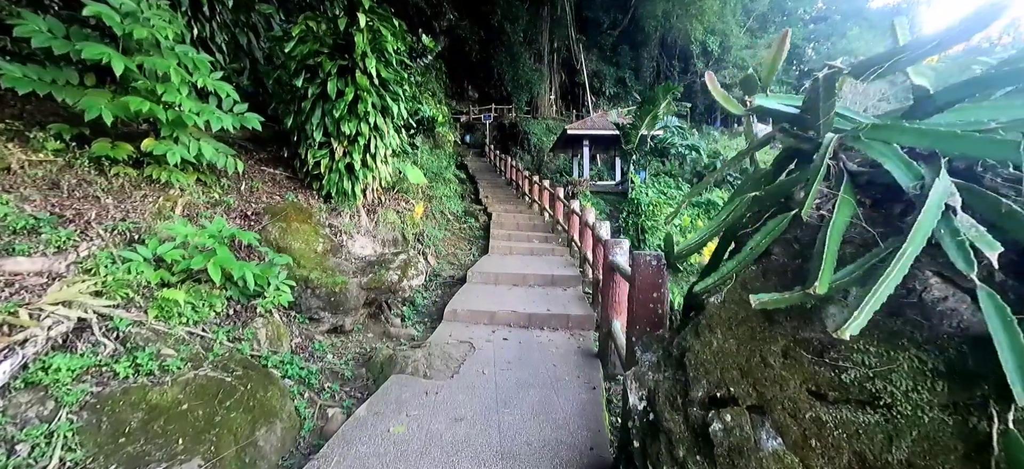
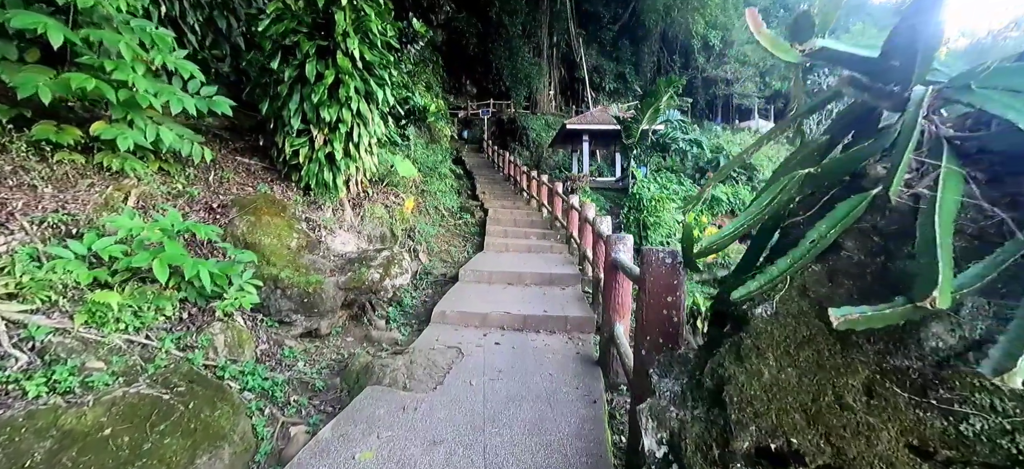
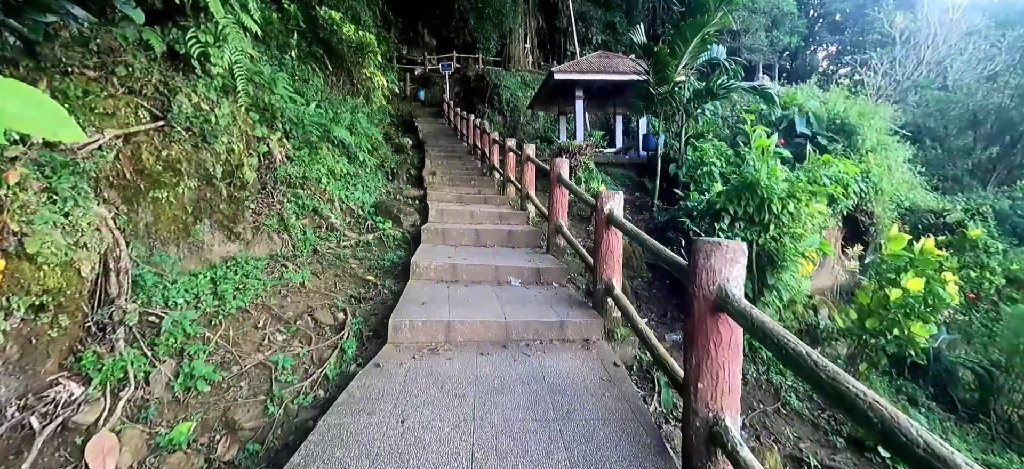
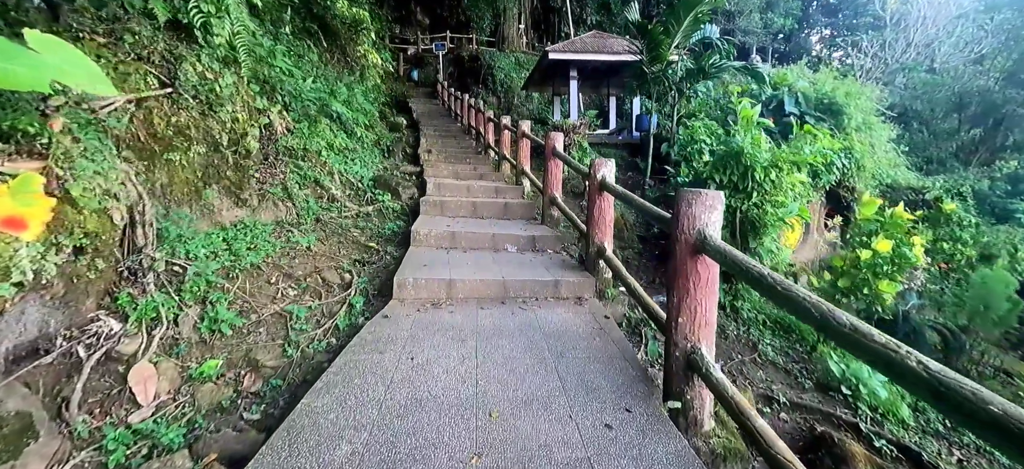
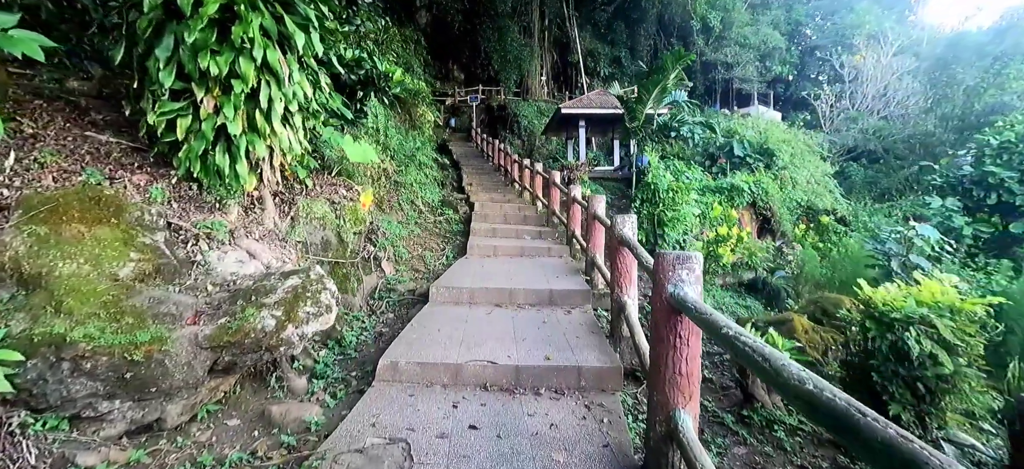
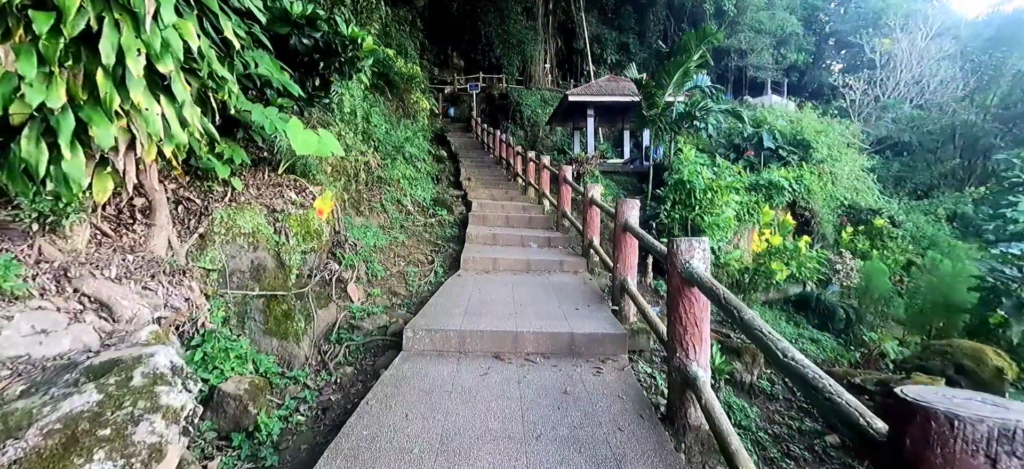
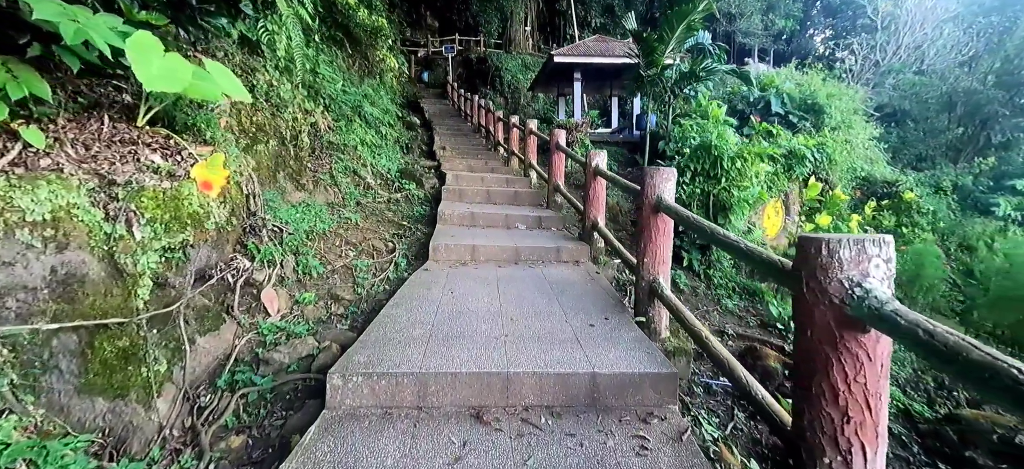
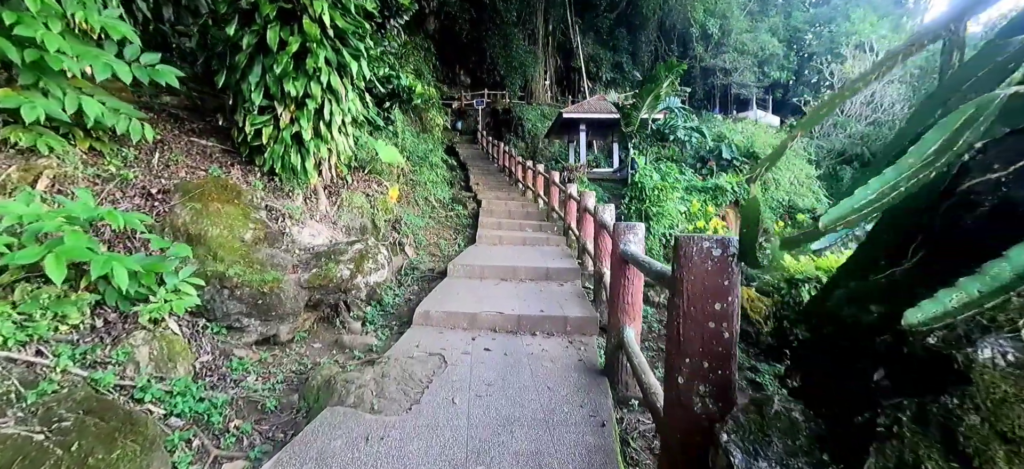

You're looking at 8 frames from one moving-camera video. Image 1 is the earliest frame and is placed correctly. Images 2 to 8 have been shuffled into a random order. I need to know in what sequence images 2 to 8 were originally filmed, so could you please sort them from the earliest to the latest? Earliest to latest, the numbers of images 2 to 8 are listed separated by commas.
2, 8, 5, 6, 7, 4, 3
